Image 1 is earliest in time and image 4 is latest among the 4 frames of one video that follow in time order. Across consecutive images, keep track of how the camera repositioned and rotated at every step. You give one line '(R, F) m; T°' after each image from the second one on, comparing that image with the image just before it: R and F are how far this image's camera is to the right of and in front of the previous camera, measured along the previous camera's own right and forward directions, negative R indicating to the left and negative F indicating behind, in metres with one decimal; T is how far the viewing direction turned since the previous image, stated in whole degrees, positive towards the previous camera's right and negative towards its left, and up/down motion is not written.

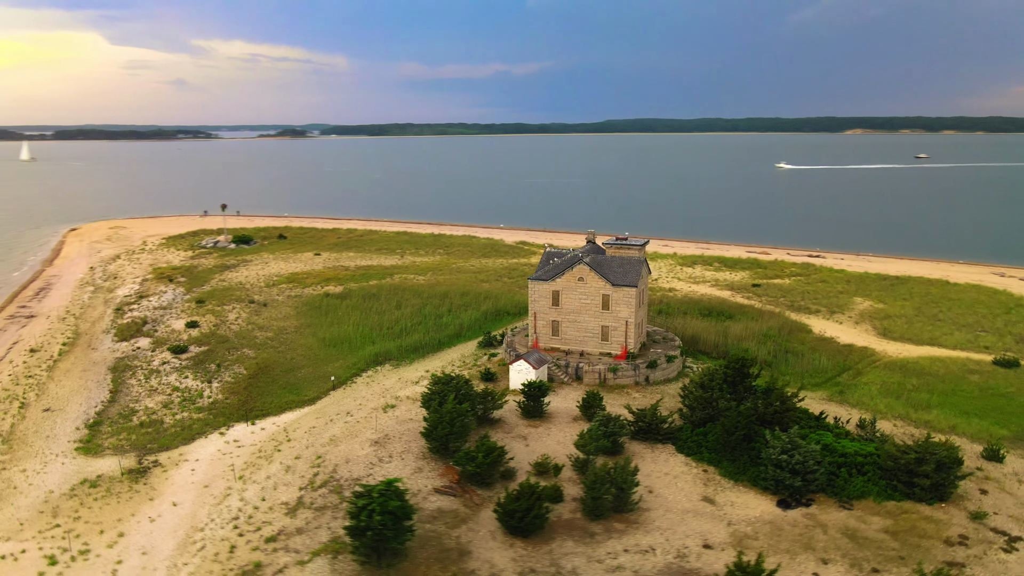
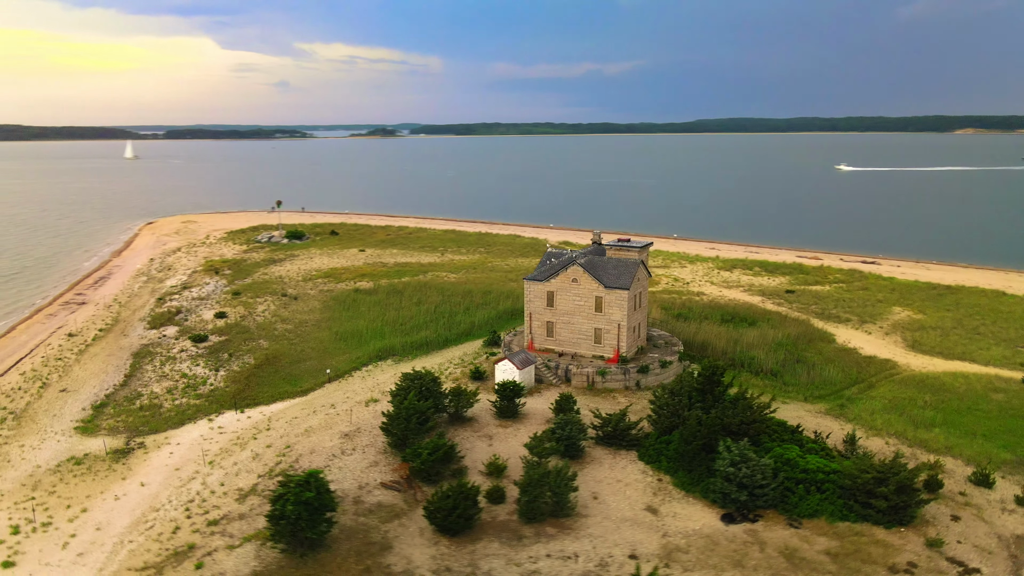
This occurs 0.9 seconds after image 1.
(+4.1, +0.3) m; -6°
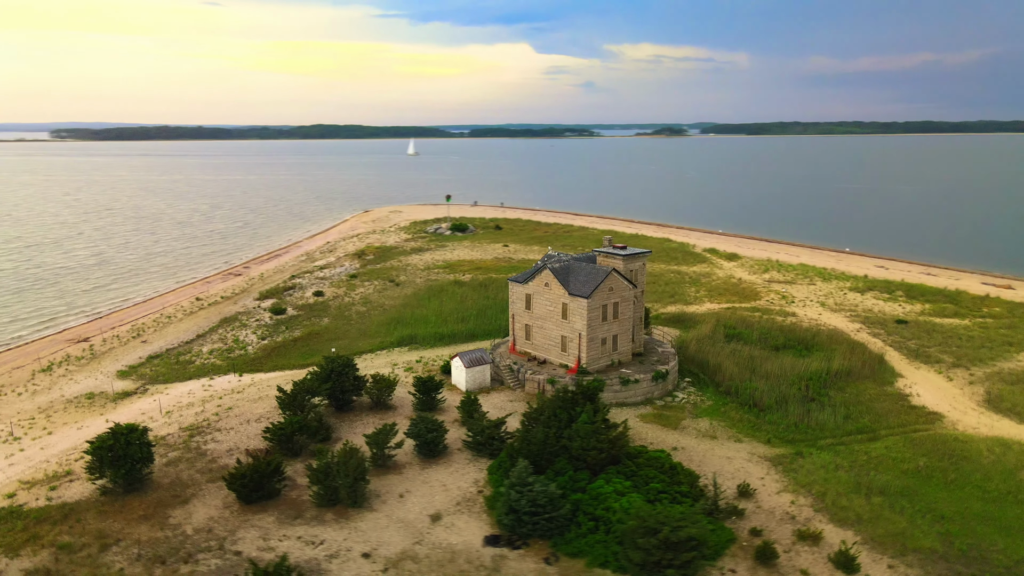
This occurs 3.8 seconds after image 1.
(+13.2, +2.5) m; -21°
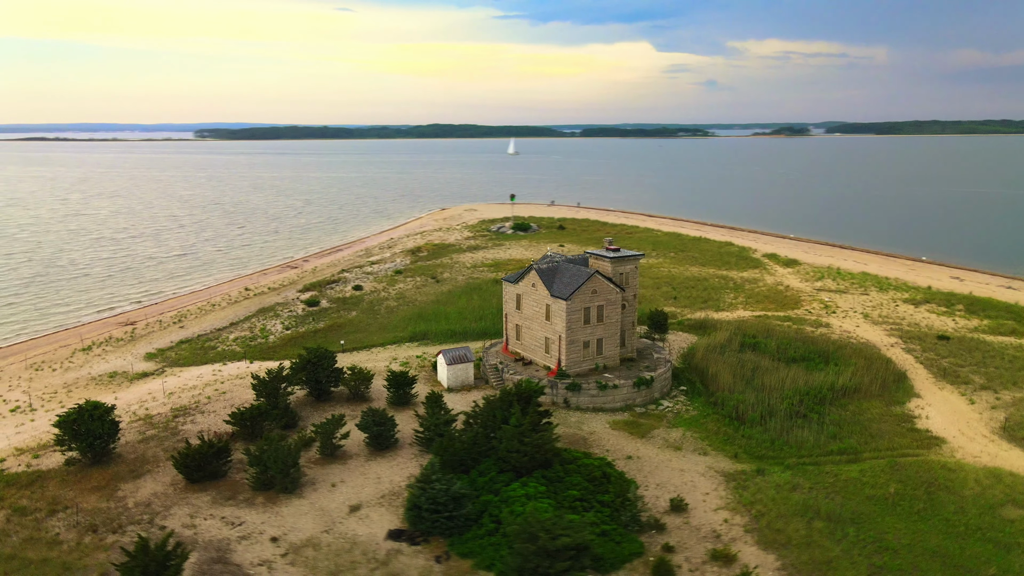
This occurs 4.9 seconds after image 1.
(+5.3, +0.4) m; -8°
